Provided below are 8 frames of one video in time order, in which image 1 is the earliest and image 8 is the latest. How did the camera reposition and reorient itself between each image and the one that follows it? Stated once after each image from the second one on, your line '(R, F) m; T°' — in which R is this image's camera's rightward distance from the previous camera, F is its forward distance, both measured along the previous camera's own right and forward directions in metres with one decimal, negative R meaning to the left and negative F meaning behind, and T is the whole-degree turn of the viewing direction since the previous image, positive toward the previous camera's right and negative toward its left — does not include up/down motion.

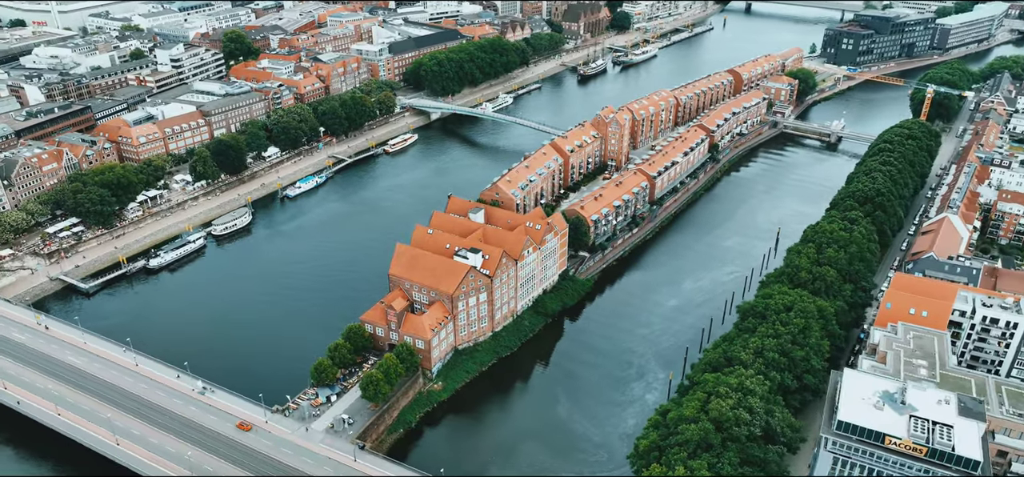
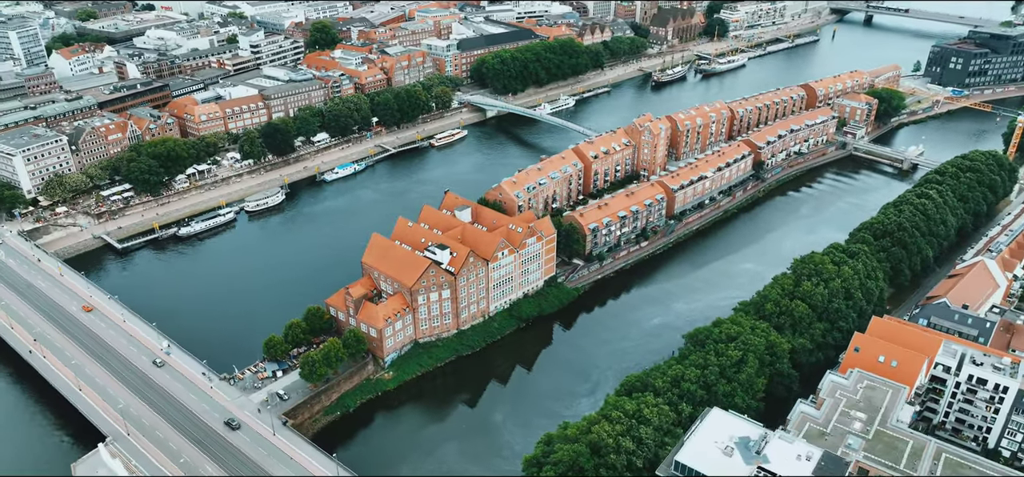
(+16.8, +1.8) m; -10°
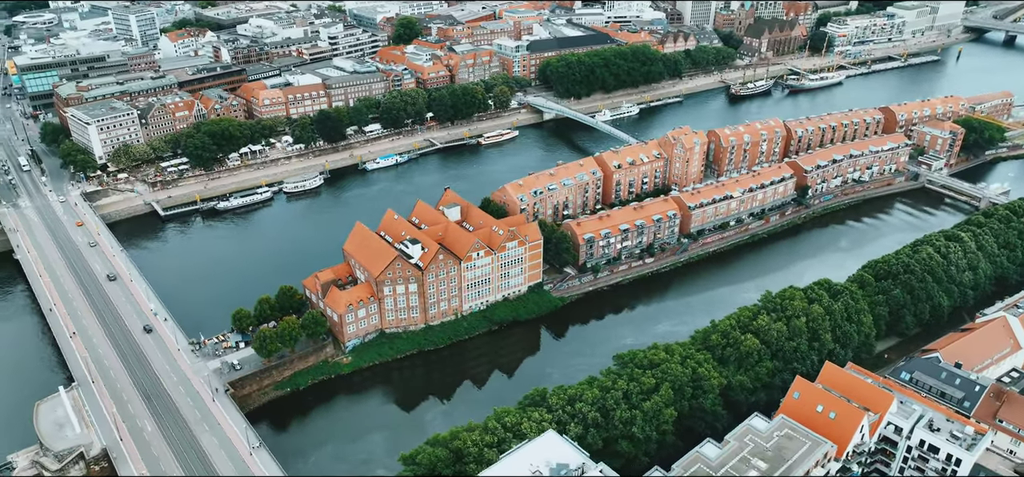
(+16.9, +1.9) m; -10°
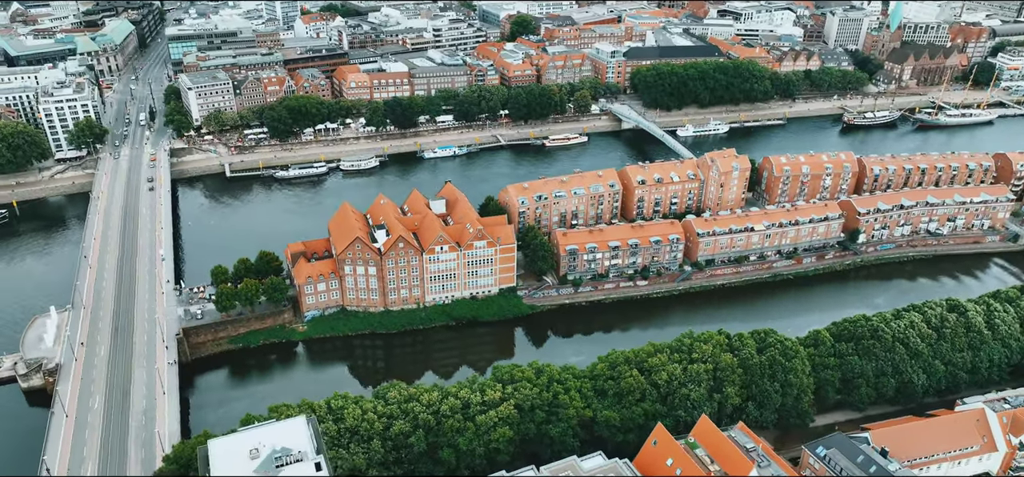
(+23.9, +3.4) m; -14°
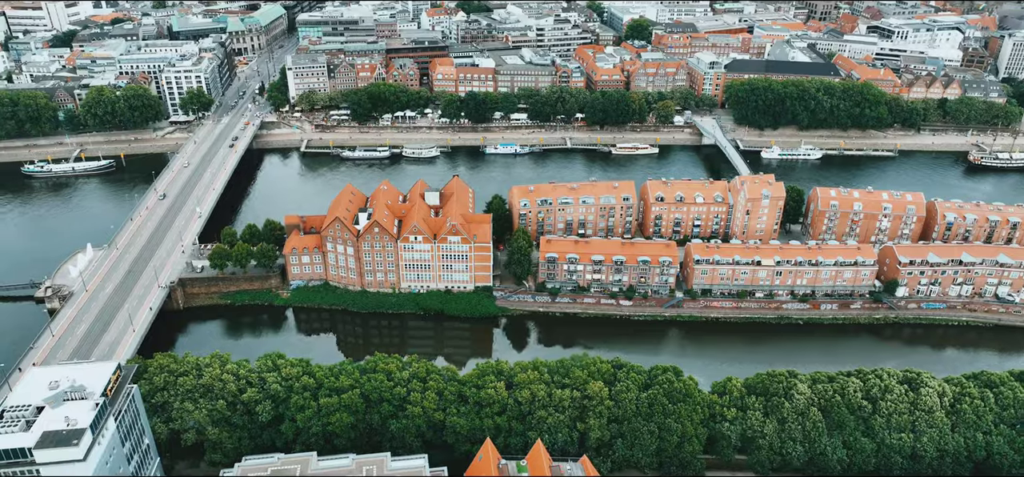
(+23.8, +3.5) m; -14°
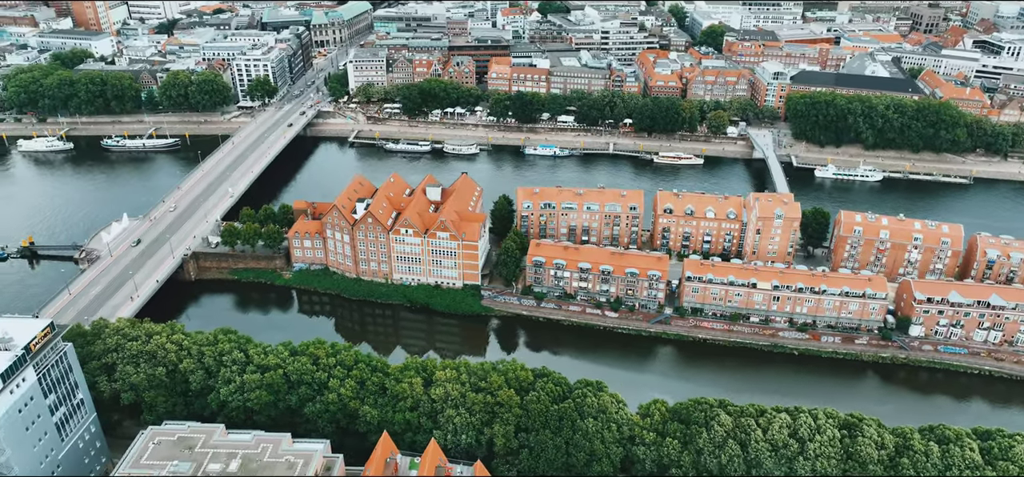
(+14.5, +1.5) m; -9°
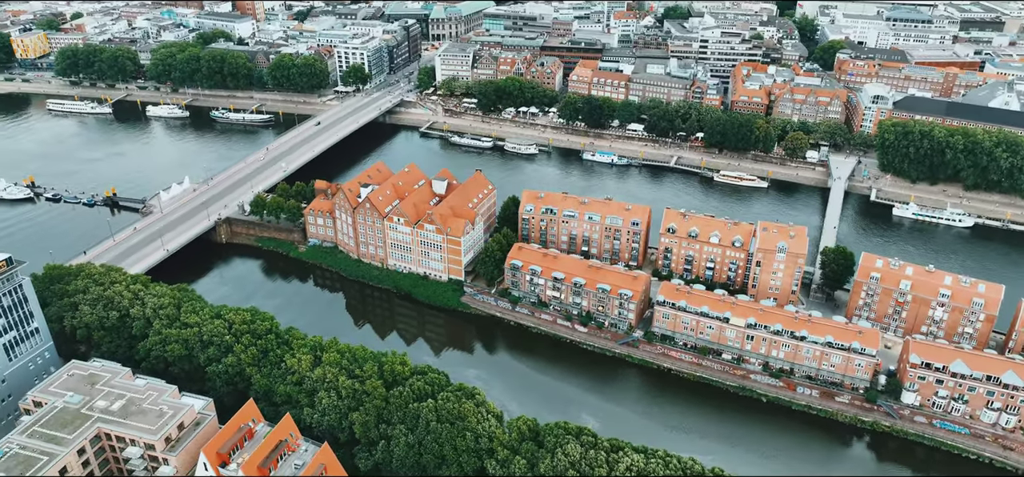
(+21.5, +2.9) m; -13°
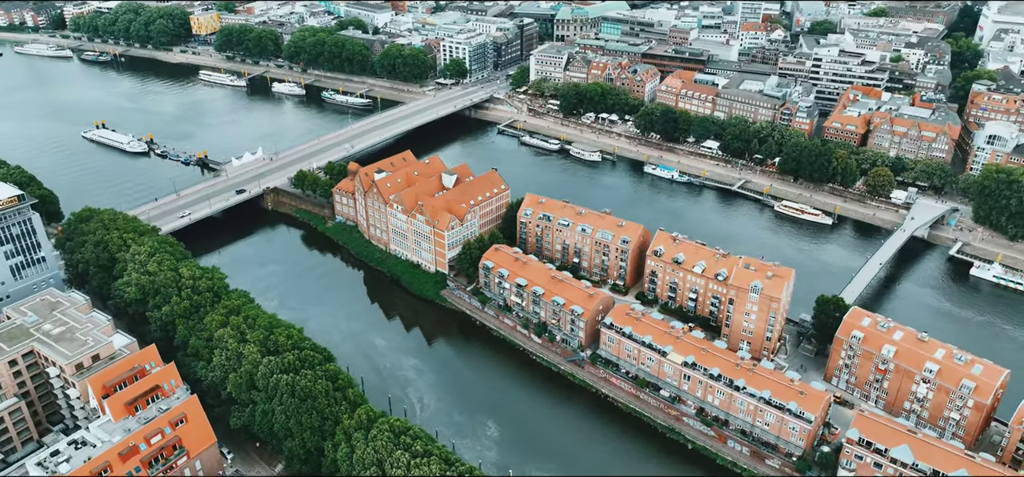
(+23.7, +3.3) m; -14°
